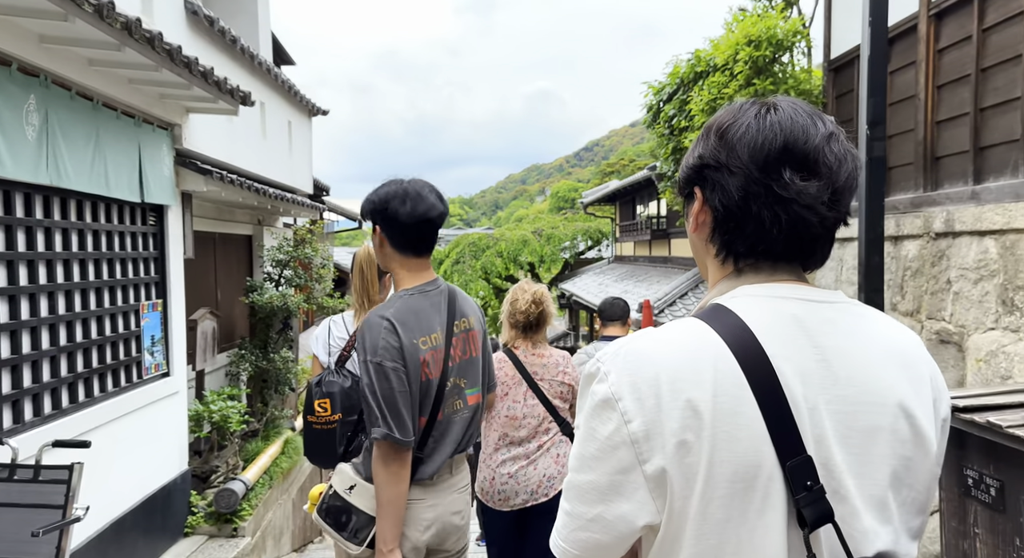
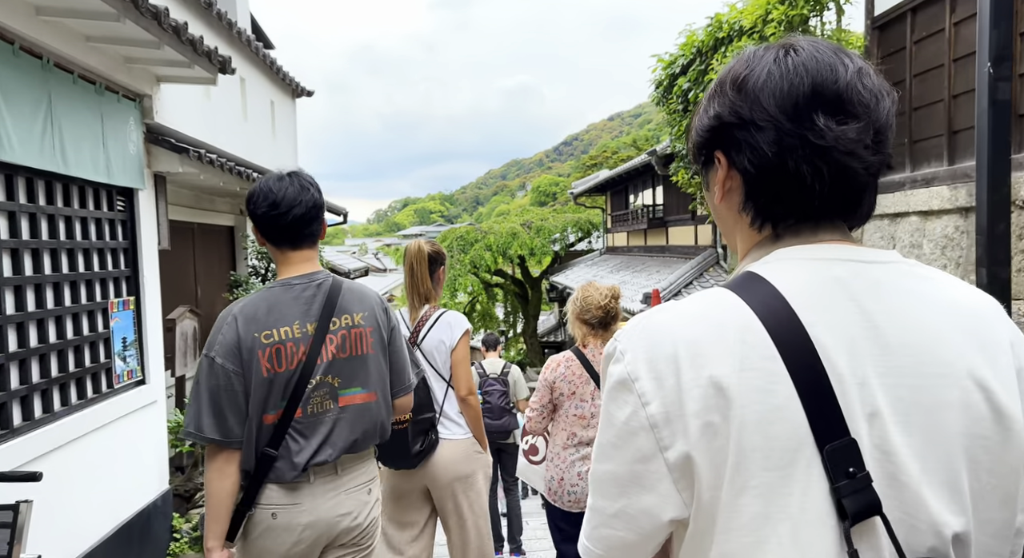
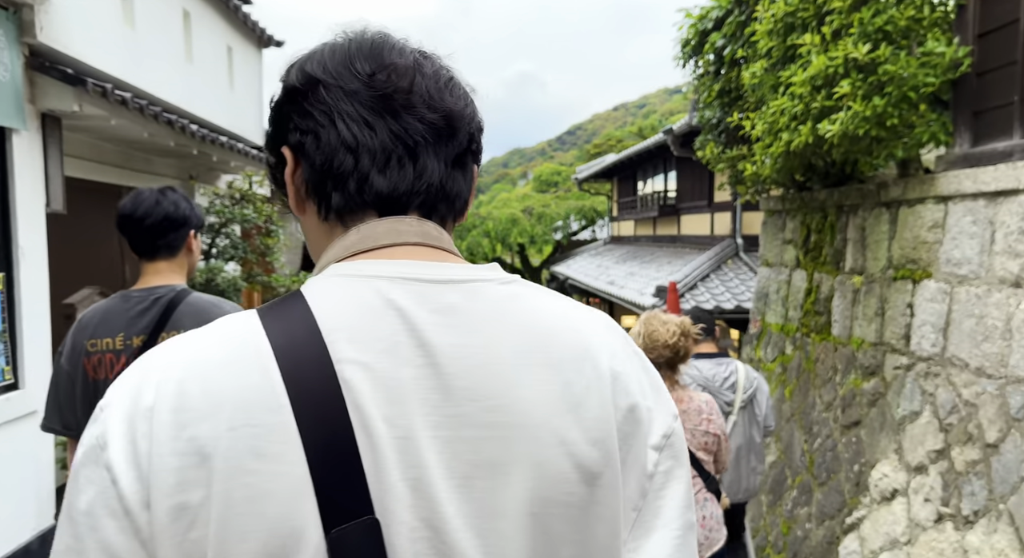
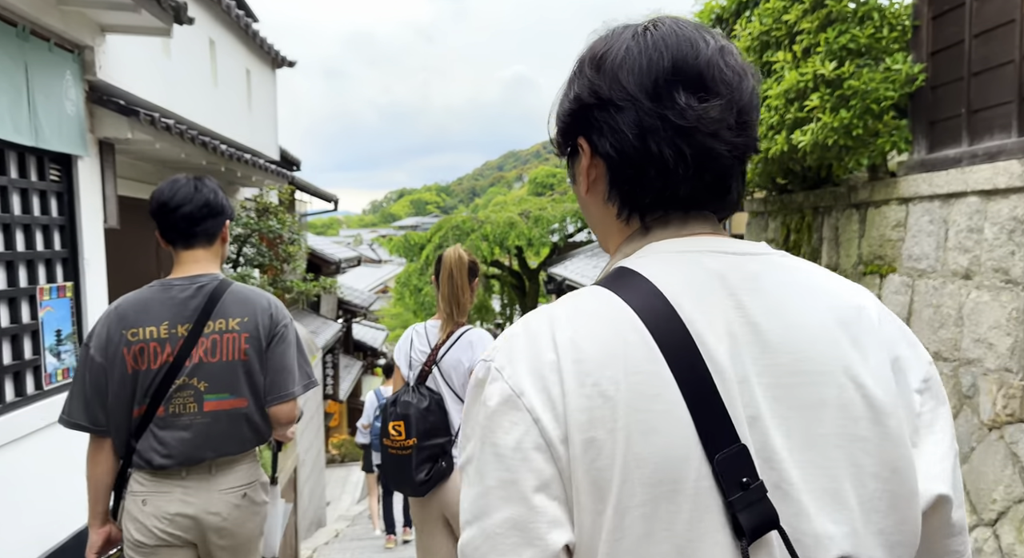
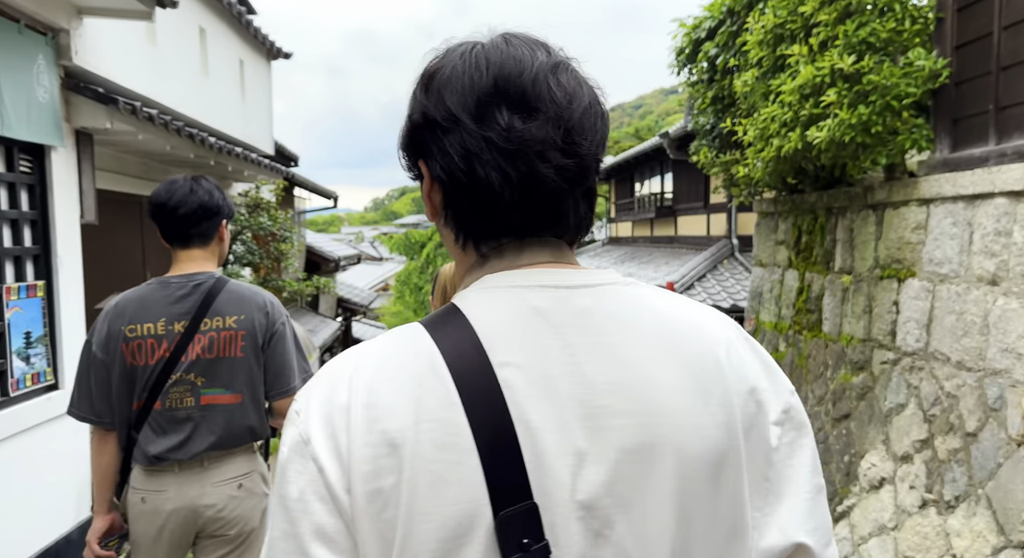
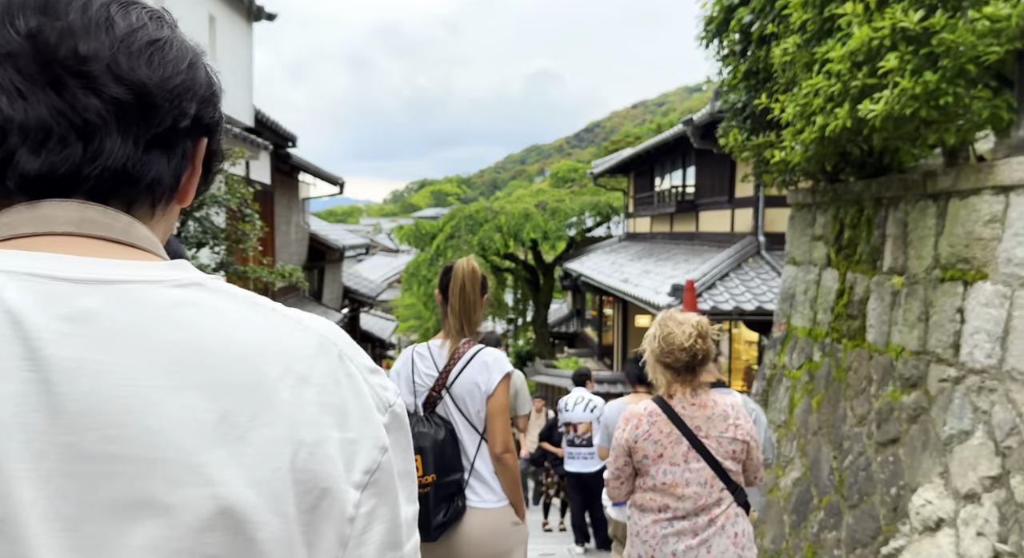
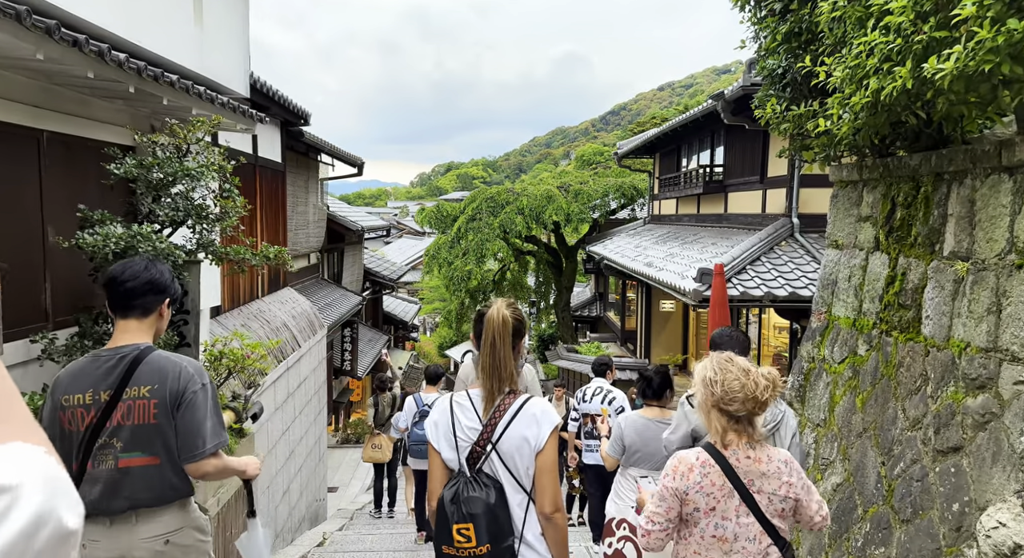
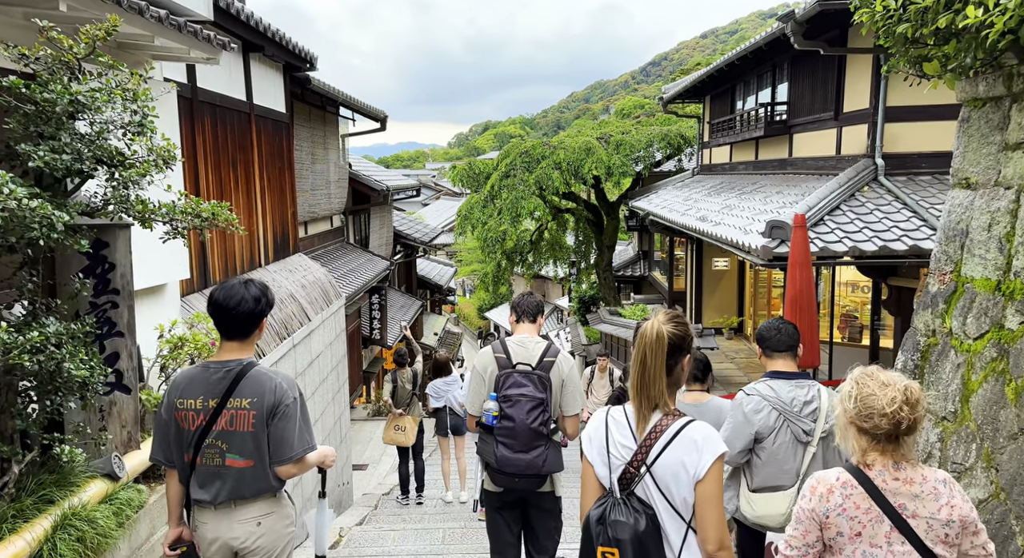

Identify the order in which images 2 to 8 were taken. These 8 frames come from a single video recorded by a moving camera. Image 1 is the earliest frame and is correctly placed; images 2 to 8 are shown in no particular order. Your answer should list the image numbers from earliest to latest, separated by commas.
2, 4, 5, 3, 6, 7, 8
